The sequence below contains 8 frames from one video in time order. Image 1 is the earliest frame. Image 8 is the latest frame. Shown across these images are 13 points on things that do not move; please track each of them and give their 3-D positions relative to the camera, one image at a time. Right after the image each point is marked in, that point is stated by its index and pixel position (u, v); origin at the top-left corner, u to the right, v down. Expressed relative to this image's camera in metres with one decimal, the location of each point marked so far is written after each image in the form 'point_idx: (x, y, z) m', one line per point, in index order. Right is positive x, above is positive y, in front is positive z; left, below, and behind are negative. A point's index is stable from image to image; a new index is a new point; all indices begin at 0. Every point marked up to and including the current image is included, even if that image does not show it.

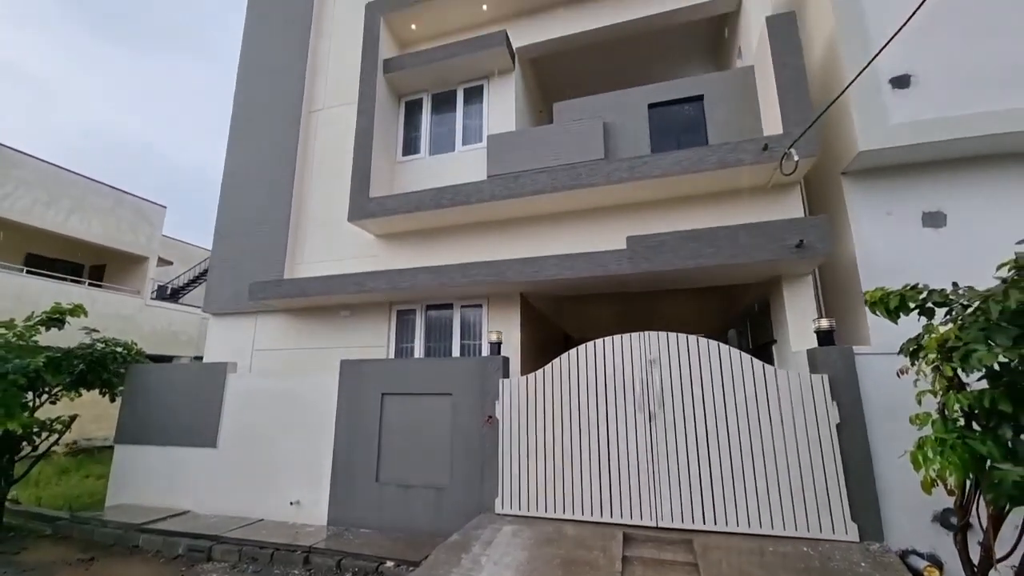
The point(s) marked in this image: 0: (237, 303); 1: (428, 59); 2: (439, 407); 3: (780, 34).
0: (-5.0, -0.3, +7.8) m
1: (-1.4, +3.9, +7.2) m
2: (-0.9, -1.6, +5.6) m
3: (+3.4, +3.2, +5.4) m
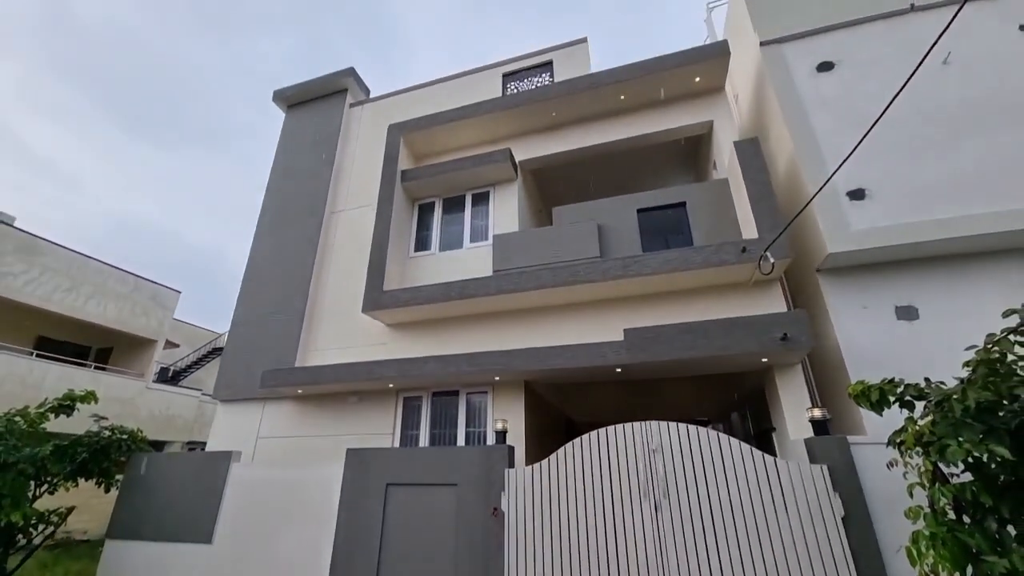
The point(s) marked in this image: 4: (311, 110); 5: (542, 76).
0: (-5.0, -1.9, +8.0) m
1: (-1.4, +2.3, +8.2) m
2: (-0.9, -2.8, +5.6) m
3: (+3.5, +2.0, +6.2) m
4: (-5.1, +4.5, +10.8) m
5: (+0.7, +4.6, +9.3) m
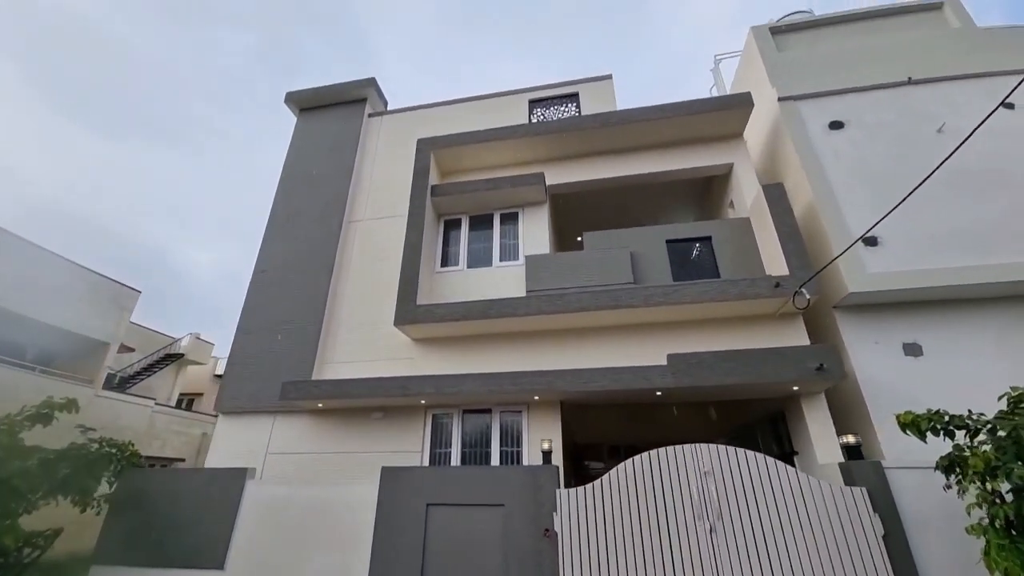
0: (-4.5, -2.0, +7.5) m
1: (-0.7, +1.9, +8.3) m
2: (-0.2, -3.0, +5.5) m
3: (+4.2, +1.4, +6.8) m
4: (-4.6, +4.3, +10.6) m
5: (+1.3, +4.1, +9.7) m
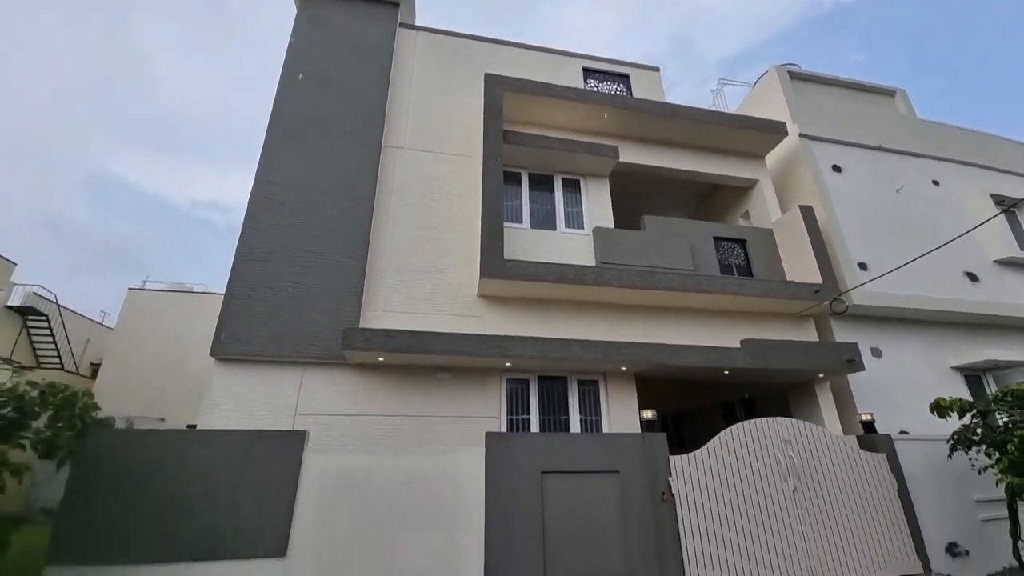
0: (-3.2, -0.8, +5.9) m
1: (+0.6, +2.6, +7.8) m
2: (+1.3, -2.6, +5.5) m
3: (+5.7, +1.3, +8.1) m
4: (-3.4, +5.6, +8.6) m
5: (+2.4, +4.6, +9.7) m
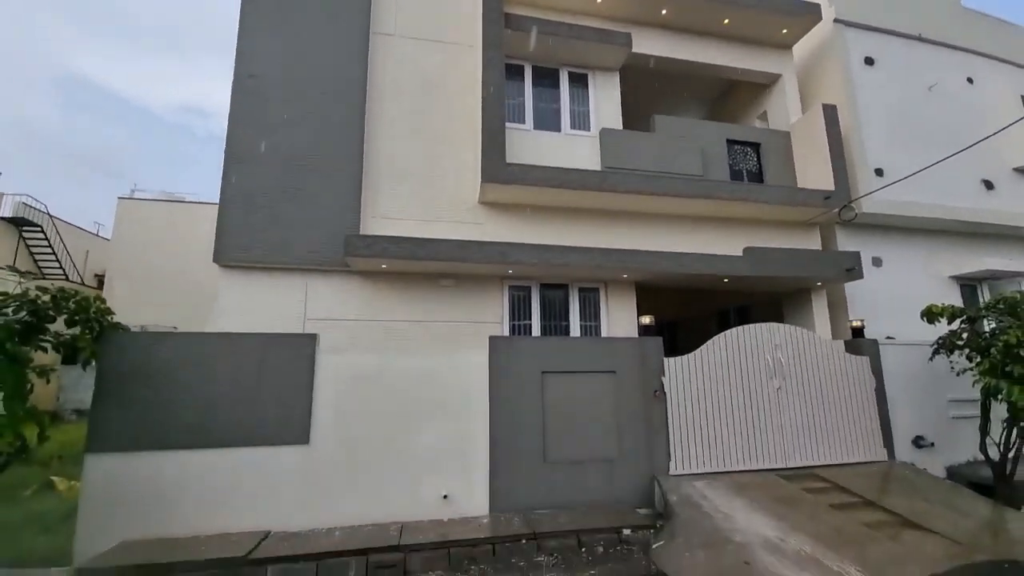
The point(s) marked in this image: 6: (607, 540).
0: (-3.2, +0.5, +5.9) m
1: (+0.7, +4.2, +7.0) m
2: (+1.3, -1.4, +5.9) m
3: (+5.7, +3.0, +7.6) m
4: (-3.3, +7.3, +7.2) m
5: (+2.4, +6.6, +8.5) m
6: (+1.0, -2.7, +4.6) m
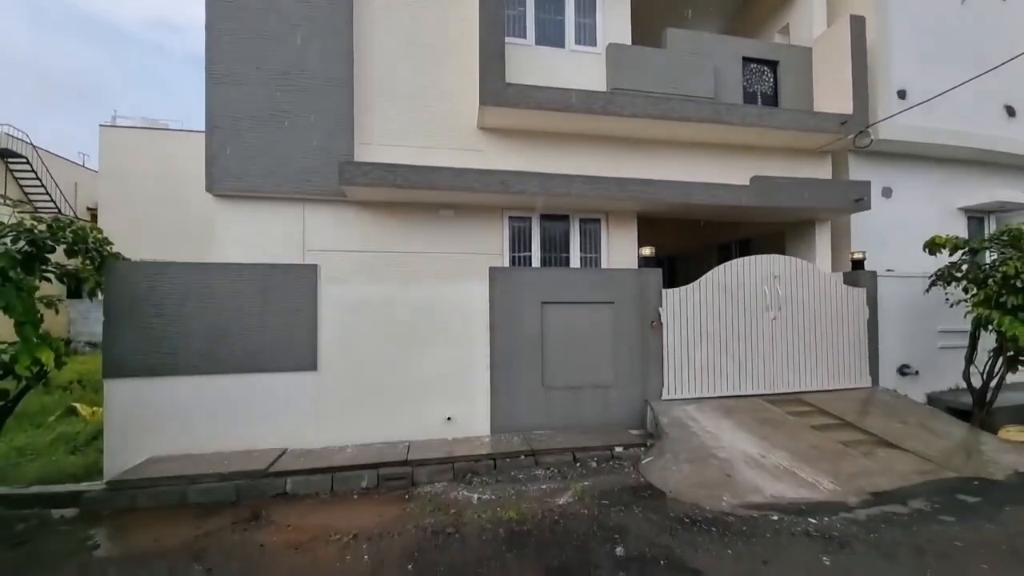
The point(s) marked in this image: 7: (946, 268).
0: (-3.2, +1.4, +5.7) m
1: (+0.7, +5.3, +6.2) m
2: (+1.3, -0.4, +6.0) m
3: (+5.7, +4.2, +7.0) m
4: (-3.3, +8.4, +5.9) m
5: (+2.5, +7.9, +7.3) m
6: (+1.0, -2.0, +5.0) m
7: (+6.4, +0.3, +6.3) m
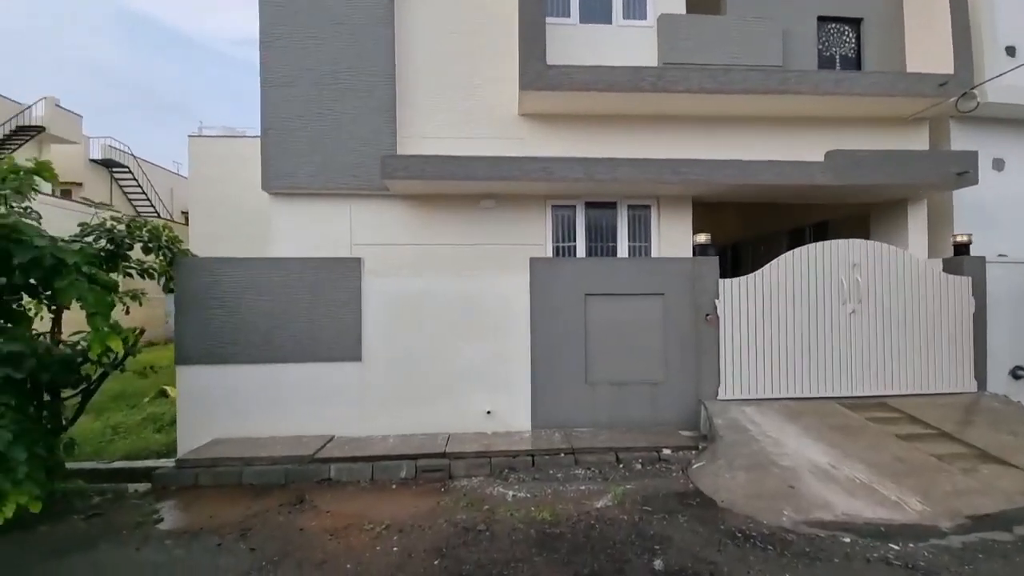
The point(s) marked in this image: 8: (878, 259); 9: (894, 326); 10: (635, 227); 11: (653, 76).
0: (-2.6, +1.5, +5.9) m
1: (+1.3, +5.4, +5.8) m
2: (+1.9, -0.3, +5.6) m
3: (+6.4, +4.3, +5.9) m
4: (-2.8, +8.5, +6.0) m
5: (+3.1, +8.0, +6.6) m
6: (+1.5, -1.9, +4.7) m
7: (+7.0, +0.4, +5.2) m
8: (+4.9, +0.4, +5.7) m
9: (+5.1, -0.5, +5.7) m
10: (+1.9, +0.9, +6.4) m
11: (+1.9, +2.8, +5.7) m
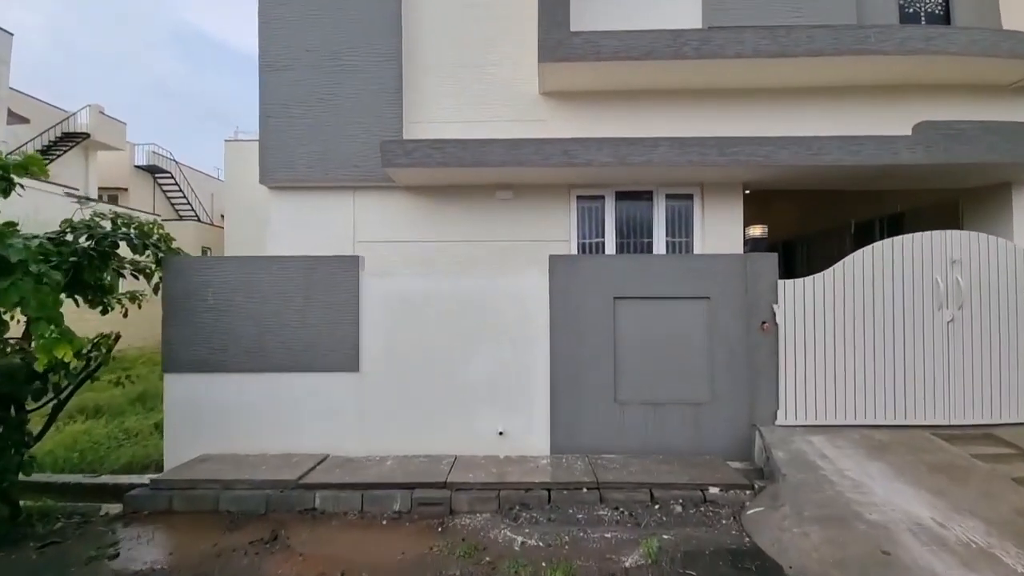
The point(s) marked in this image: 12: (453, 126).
0: (-2.4, +1.5, +5.4) m
1: (+1.5, +5.4, +5.0) m
2: (+2.1, -0.3, +4.7) m
3: (+6.6, +4.3, +4.7) m
4: (-2.5, +8.5, +5.5) m
5: (+3.4, +8.0, +5.7) m
6: (+1.6, -1.9, +3.8) m
7: (+7.1, +0.4, +3.9) m
8: (+5.1, +0.4, +4.6) m
9: (+5.3, -0.5, +4.6) m
10: (+2.1, +0.9, +5.5) m
11: (+2.1, +2.8, +4.9) m
12: (-0.8, +2.1, +5.5) m
